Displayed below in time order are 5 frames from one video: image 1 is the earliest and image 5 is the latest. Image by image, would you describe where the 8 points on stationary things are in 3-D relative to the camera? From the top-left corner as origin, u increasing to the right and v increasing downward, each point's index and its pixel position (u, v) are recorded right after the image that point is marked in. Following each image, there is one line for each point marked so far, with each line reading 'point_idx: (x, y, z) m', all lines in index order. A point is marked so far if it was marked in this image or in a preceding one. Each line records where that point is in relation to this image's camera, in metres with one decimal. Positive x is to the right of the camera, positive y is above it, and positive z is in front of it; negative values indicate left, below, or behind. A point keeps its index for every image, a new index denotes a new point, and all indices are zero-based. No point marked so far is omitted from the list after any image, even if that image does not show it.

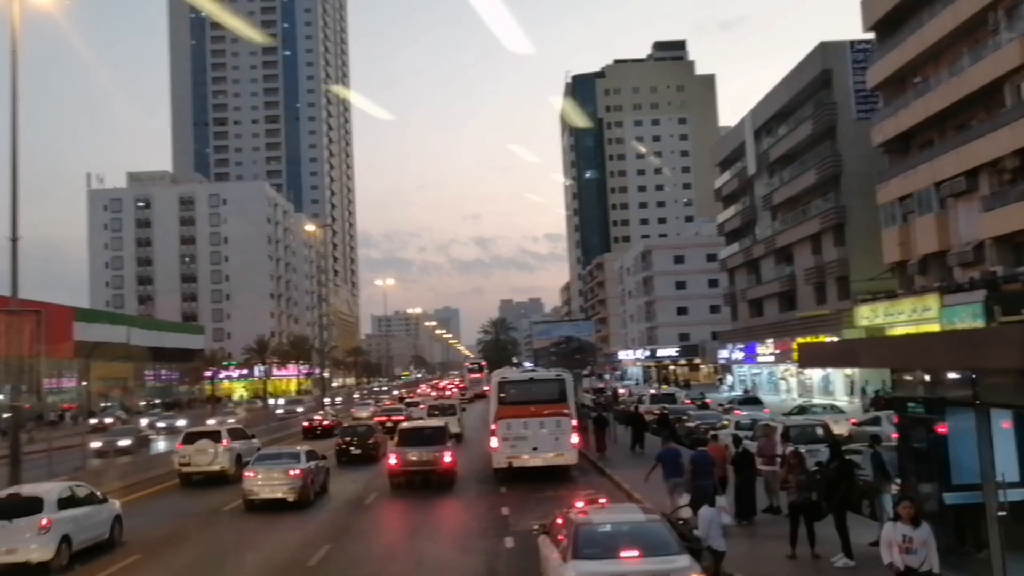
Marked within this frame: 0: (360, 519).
0: (-3.3, -5.0, +19.2) m
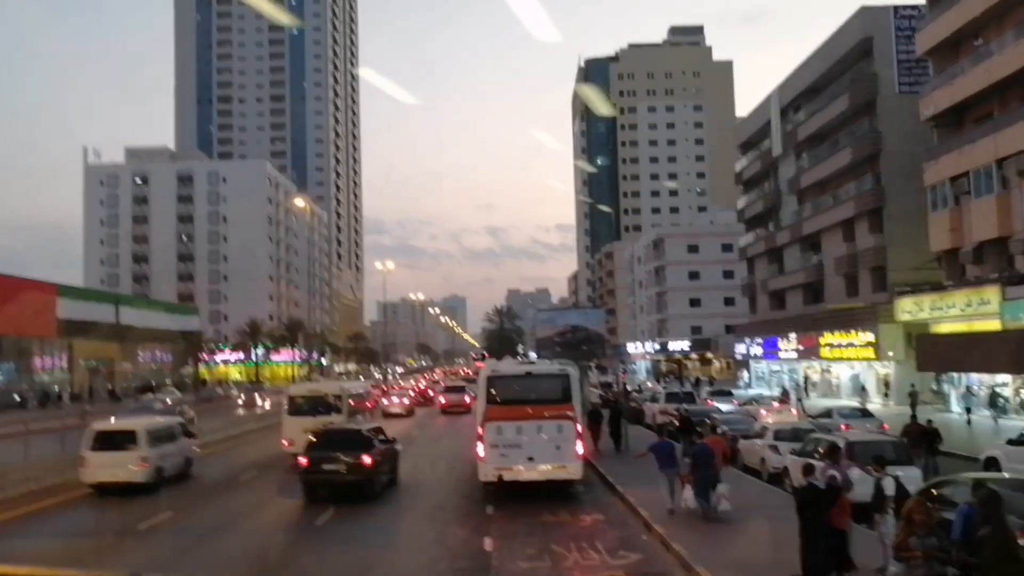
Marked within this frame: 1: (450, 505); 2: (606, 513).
0: (-3.5, -4.4, +15.1) m
1: (-1.3, -4.6, +18.9) m
2: (+1.8, -4.4, +17.4) m
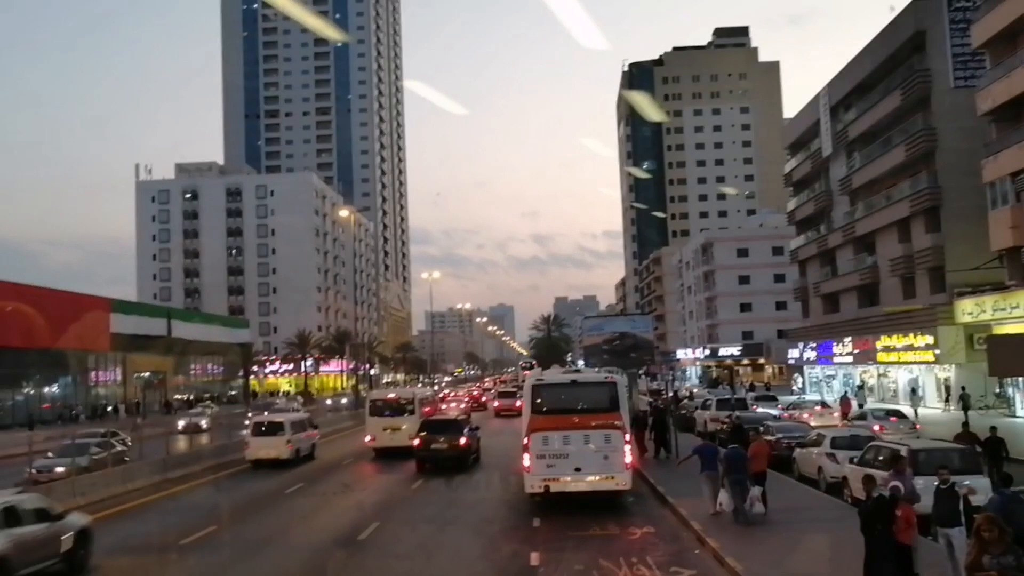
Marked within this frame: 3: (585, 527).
0: (-2.7, -4.6, +14.9) m
1: (-0.3, -4.8, +18.5) m
2: (+2.8, -4.5, +16.9) m
3: (+1.4, -4.6, +17.1) m
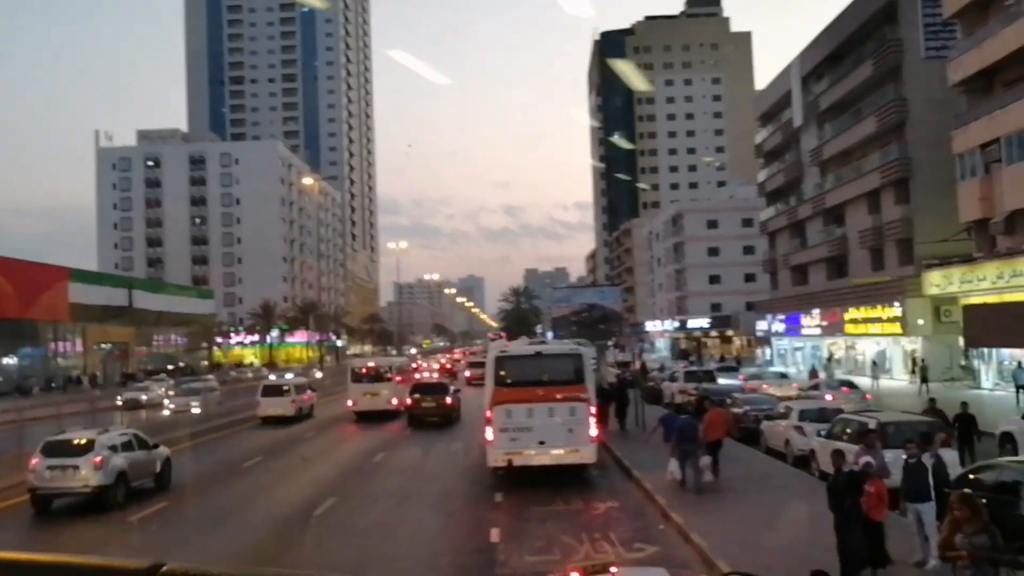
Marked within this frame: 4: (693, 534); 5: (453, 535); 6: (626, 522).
0: (-3.4, -4.0, +14.3) m
1: (-1.0, -4.1, +18.0) m
2: (+2.0, -3.9, +16.5) m
3: (+0.7, -4.0, +16.6) m
4: (+2.6, -3.5, +12.7) m
5: (-0.9, -3.9, +14.1) m
6: (+1.9, -3.8, +14.6) m
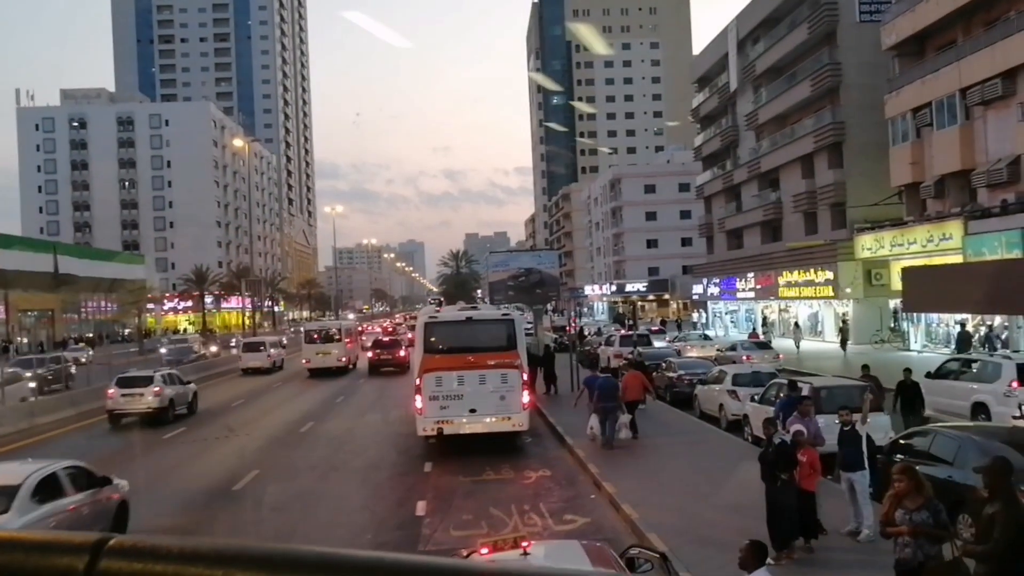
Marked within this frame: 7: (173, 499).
0: (-4.5, -3.5, +13.6) m
1: (-2.4, -3.4, +17.4) m
2: (+0.8, -3.3, +16.1) m
3: (-0.6, -3.3, +16.2) m
4: (+1.6, -3.0, +12.4) m
5: (-2.0, -3.4, +13.5) m
6: (+0.7, -3.2, +14.2) m
7: (-5.7, -3.6, +14.8) m
